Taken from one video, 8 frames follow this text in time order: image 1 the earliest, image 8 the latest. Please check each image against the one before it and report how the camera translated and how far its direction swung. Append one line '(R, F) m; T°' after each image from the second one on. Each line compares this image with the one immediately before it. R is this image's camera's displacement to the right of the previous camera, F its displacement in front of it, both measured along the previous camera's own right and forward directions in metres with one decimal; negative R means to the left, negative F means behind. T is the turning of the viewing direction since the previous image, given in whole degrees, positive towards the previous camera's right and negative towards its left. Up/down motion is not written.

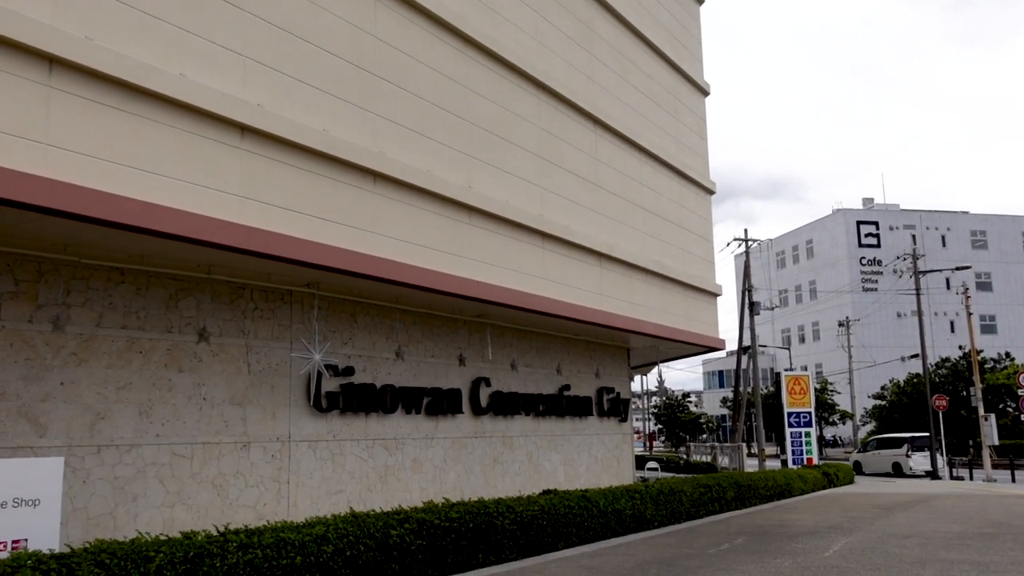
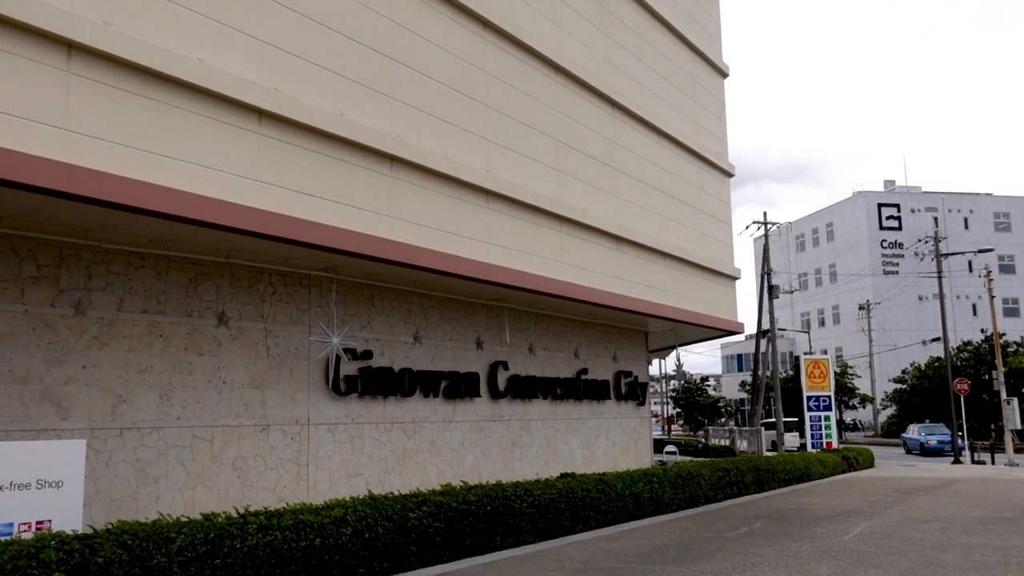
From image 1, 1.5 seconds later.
(0.0, 0.0) m; -1°
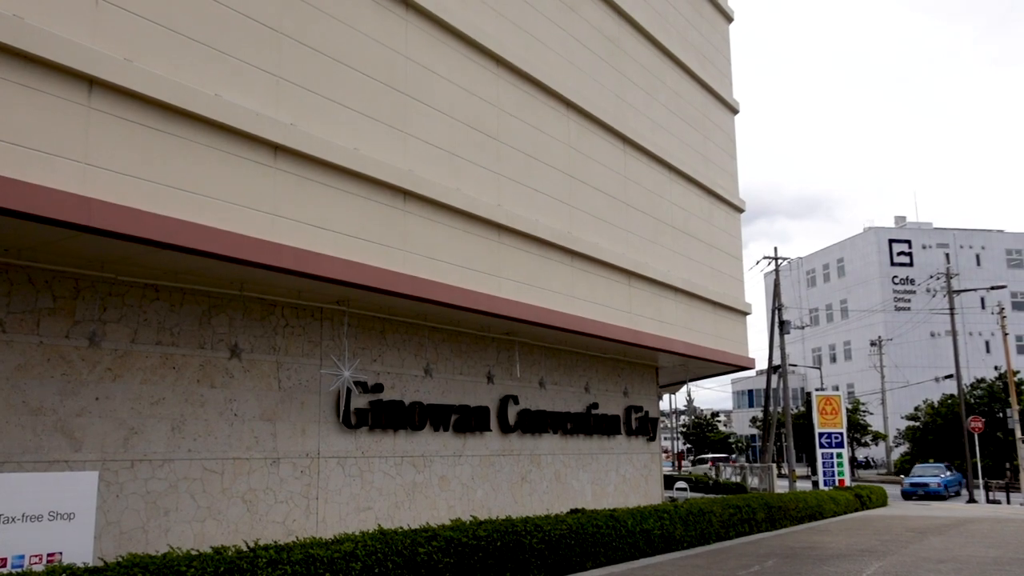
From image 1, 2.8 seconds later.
(0.0, 0.0) m; -1°
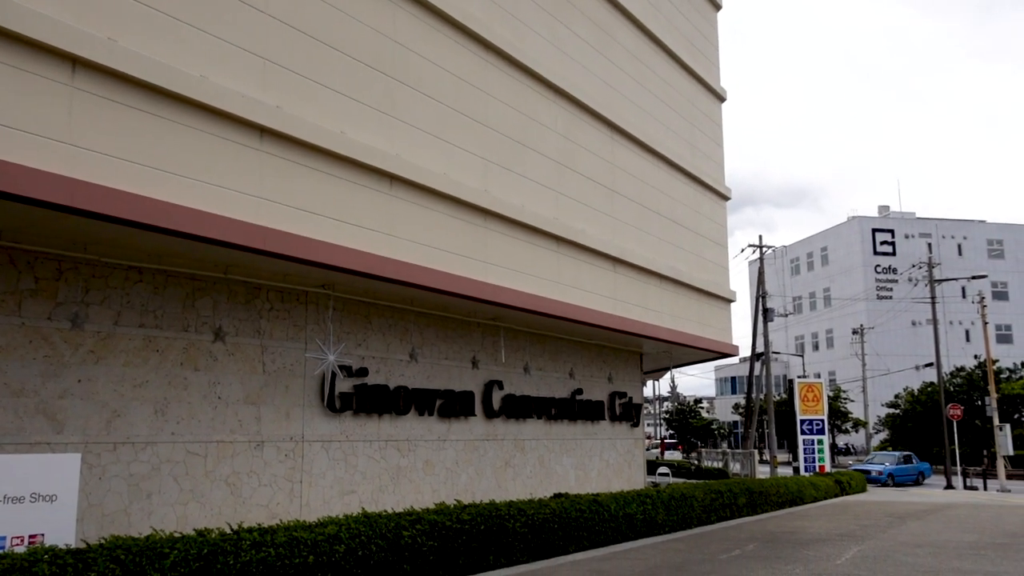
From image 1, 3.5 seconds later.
(0.0, 0.0) m; +1°
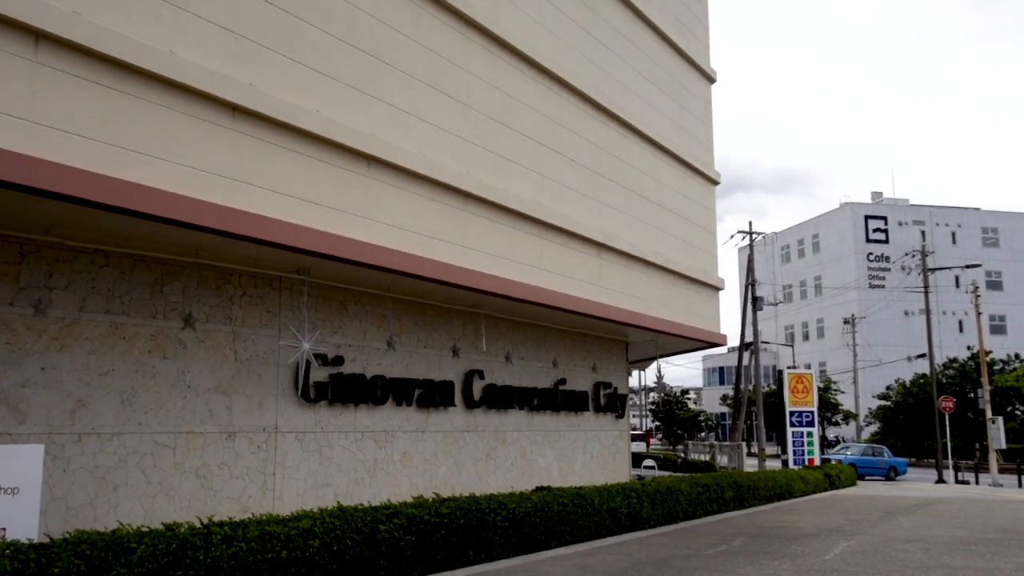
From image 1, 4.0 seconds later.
(0.0, +0.4) m; +1°
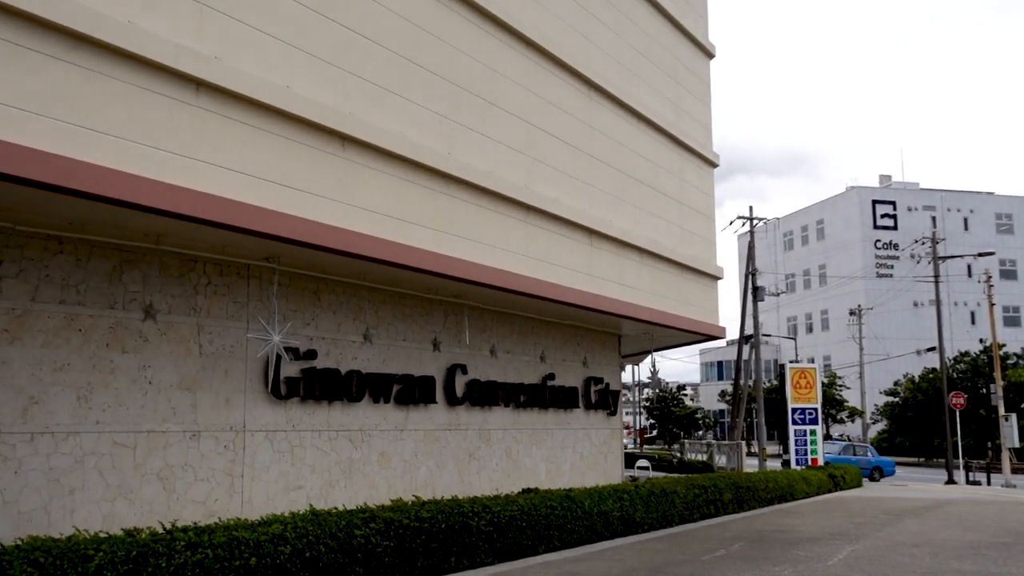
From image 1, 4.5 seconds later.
(0.0, +0.8) m; +1°
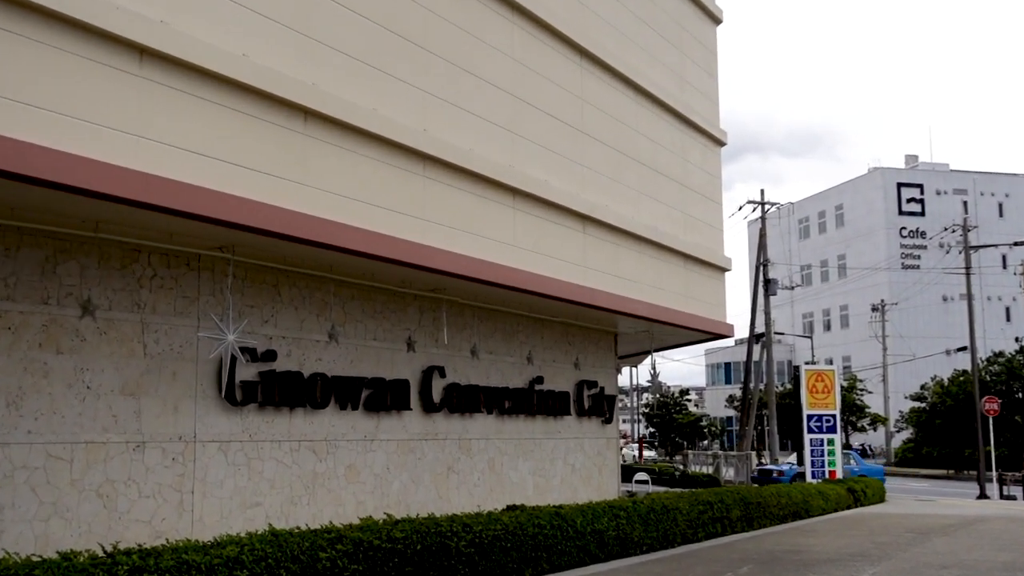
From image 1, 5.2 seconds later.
(+0.1, +1.2) m; +1°
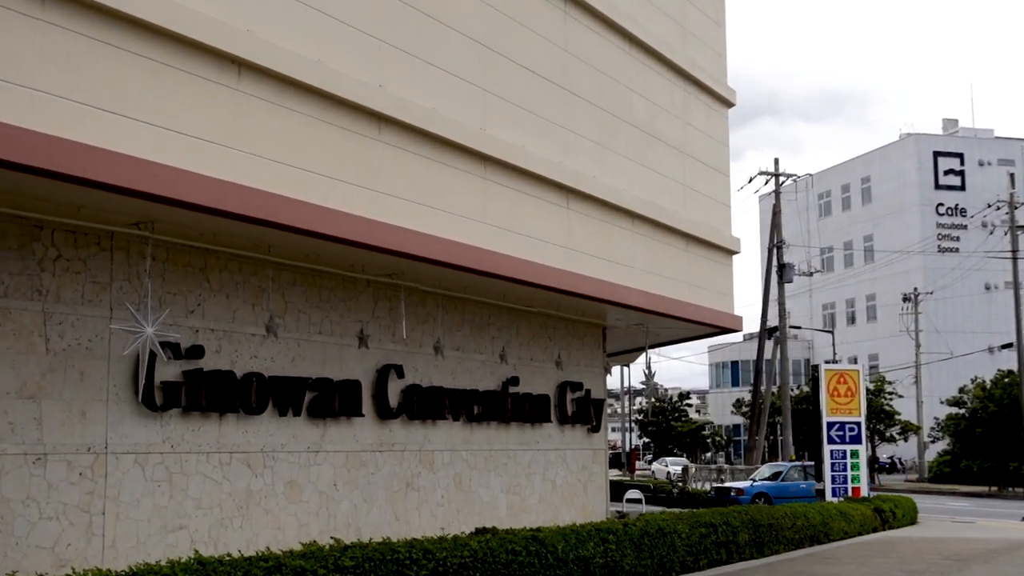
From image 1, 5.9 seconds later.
(+0.2, +1.5) m; +1°
